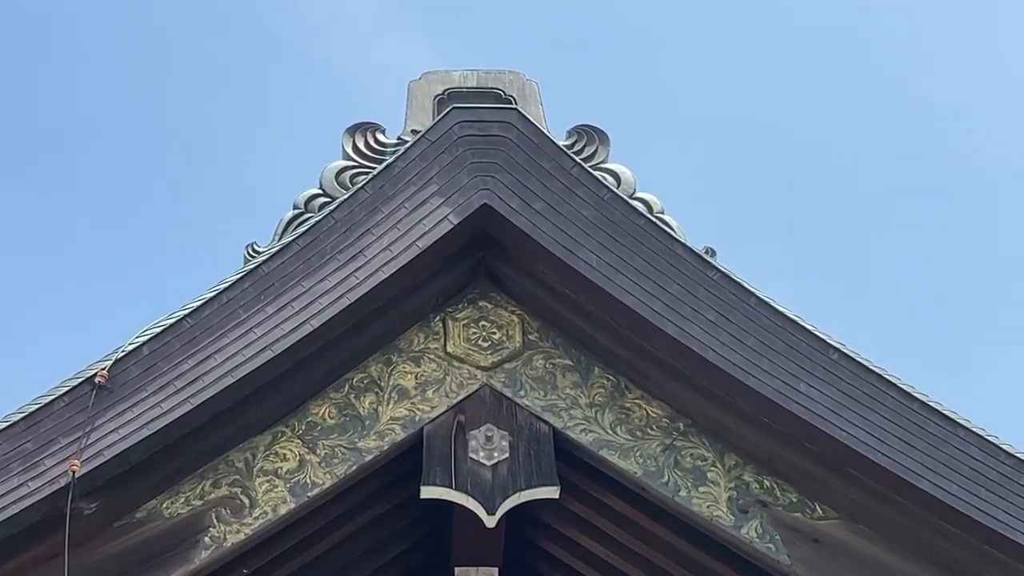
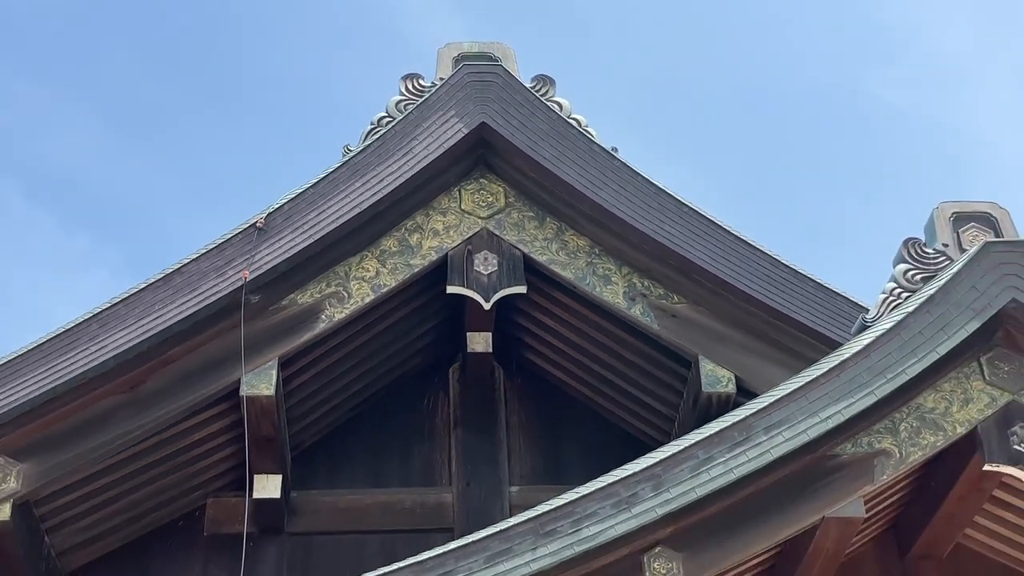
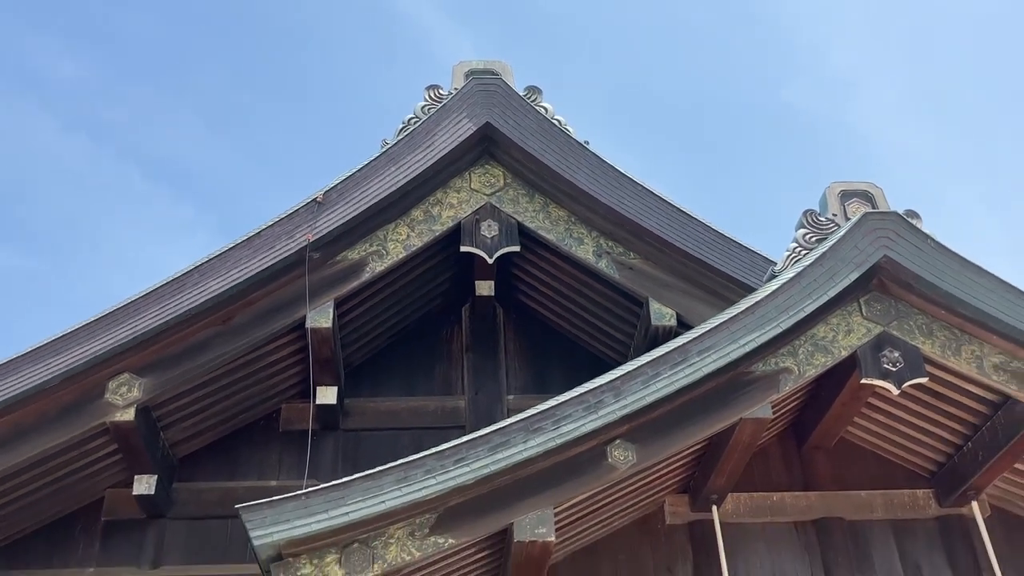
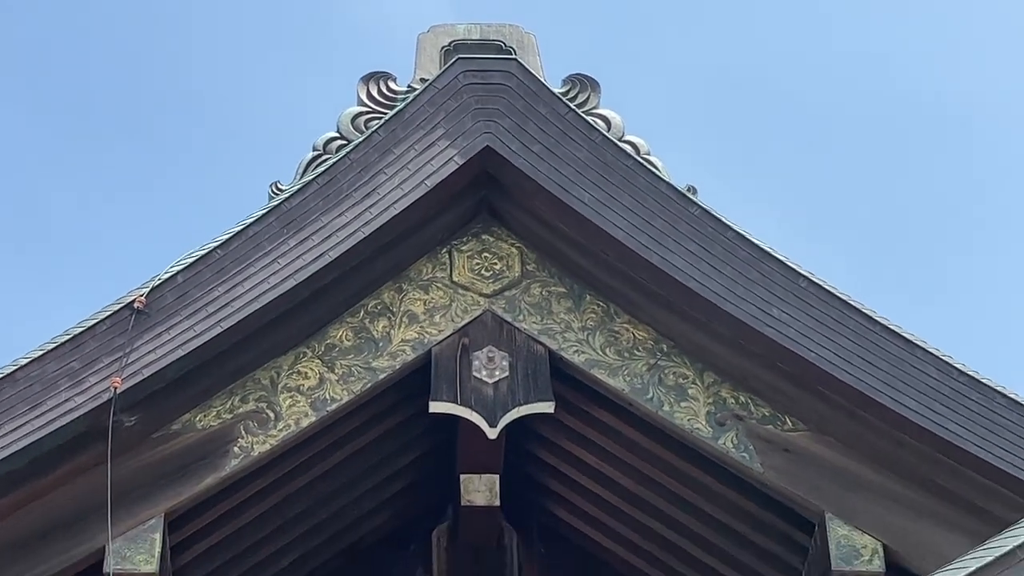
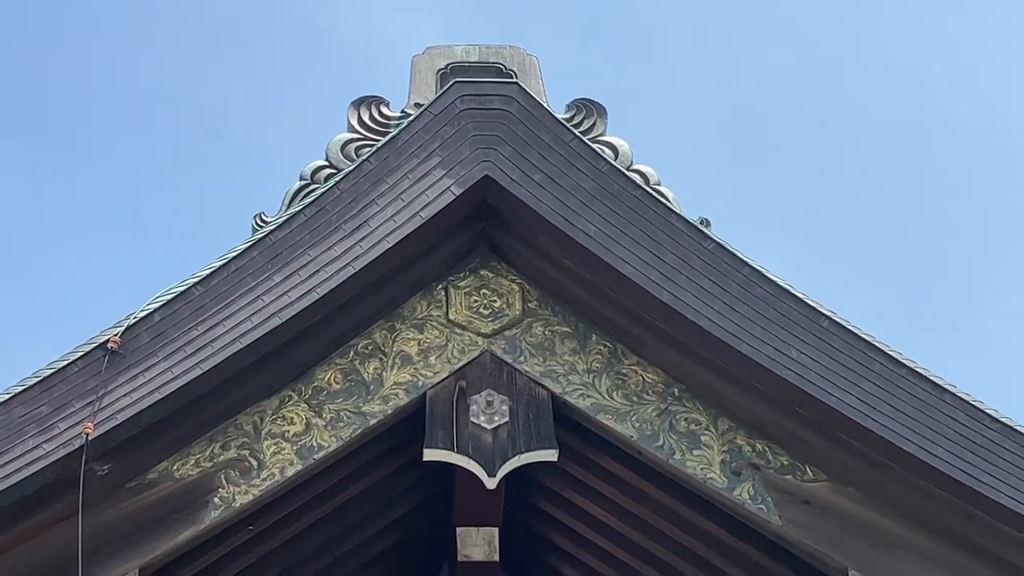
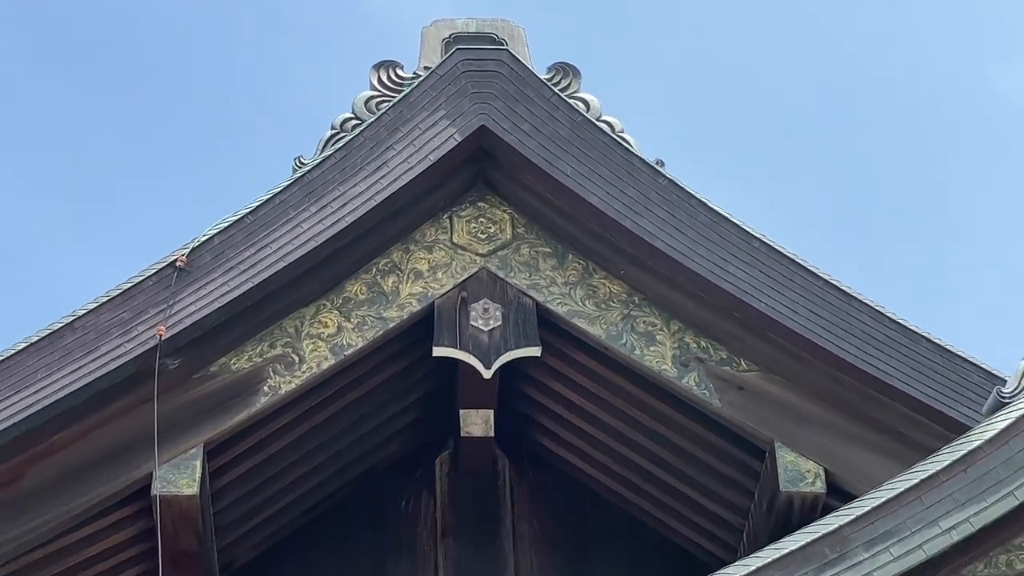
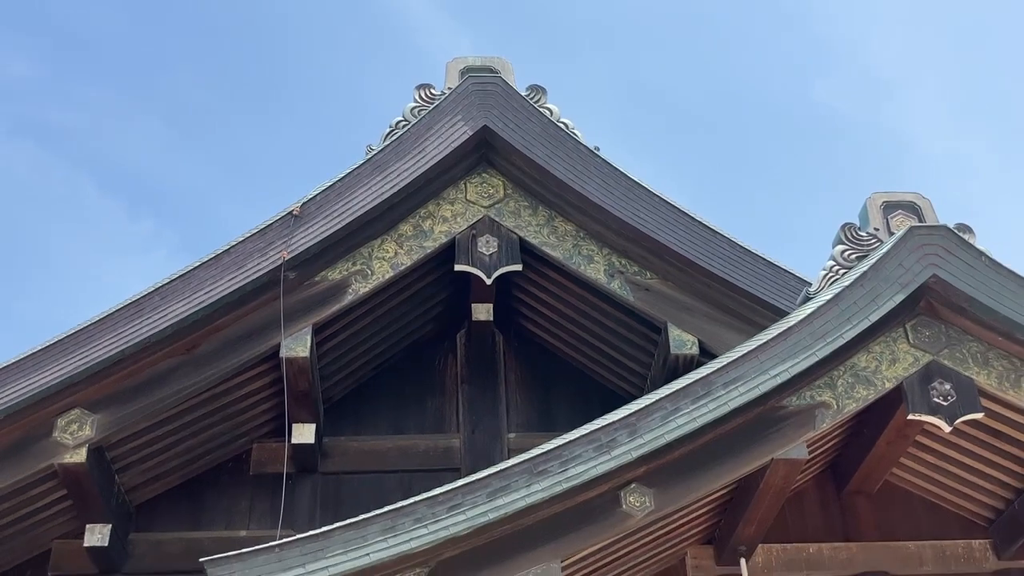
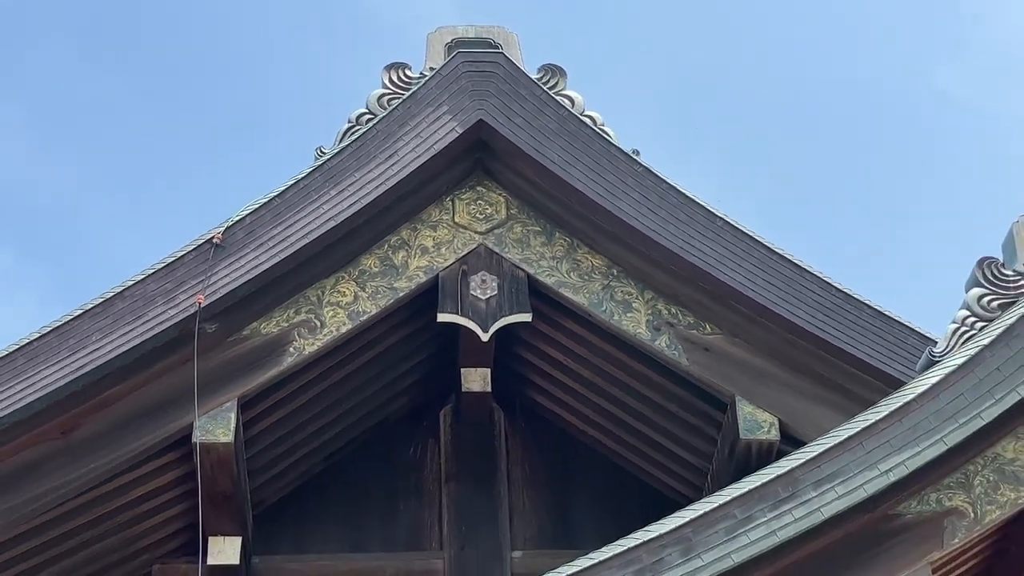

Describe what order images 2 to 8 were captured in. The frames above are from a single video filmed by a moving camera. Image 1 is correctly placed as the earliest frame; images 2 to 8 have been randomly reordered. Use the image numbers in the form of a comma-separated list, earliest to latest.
5, 4, 6, 8, 2, 7, 3
